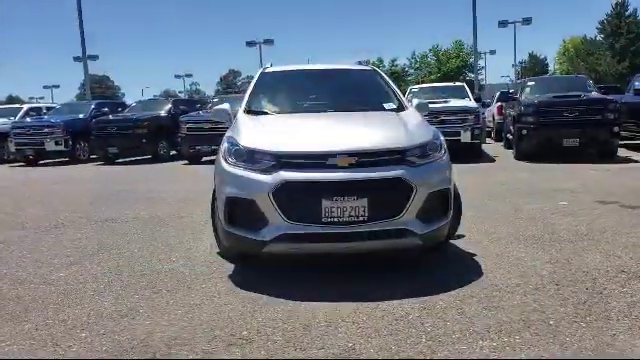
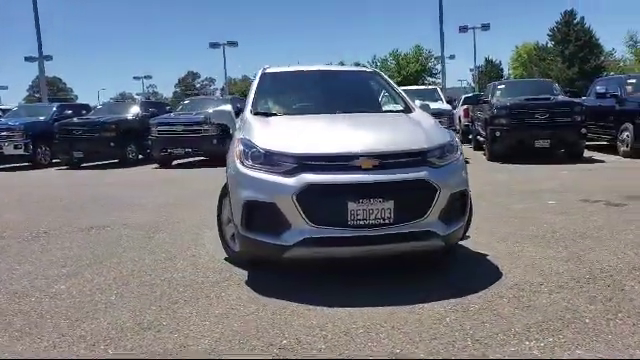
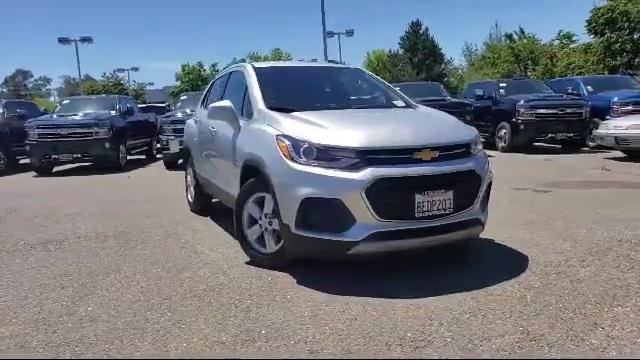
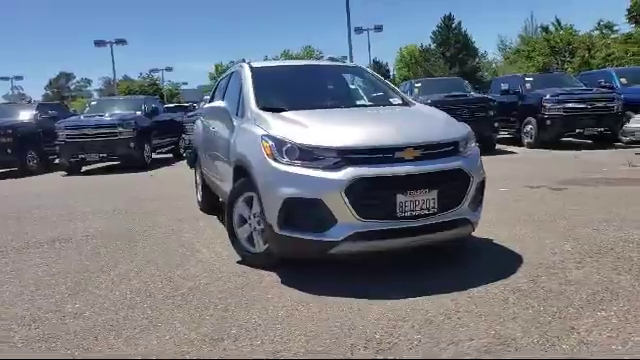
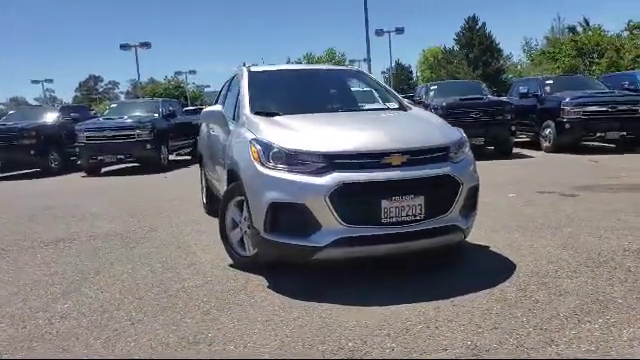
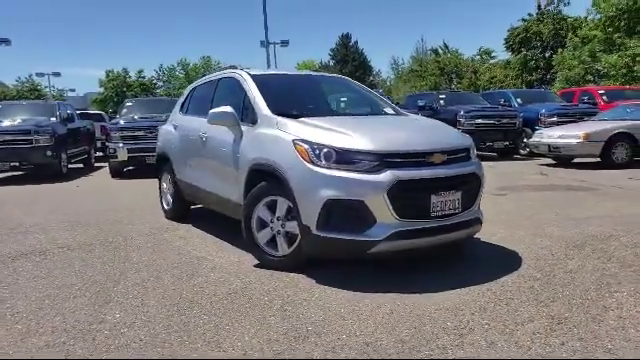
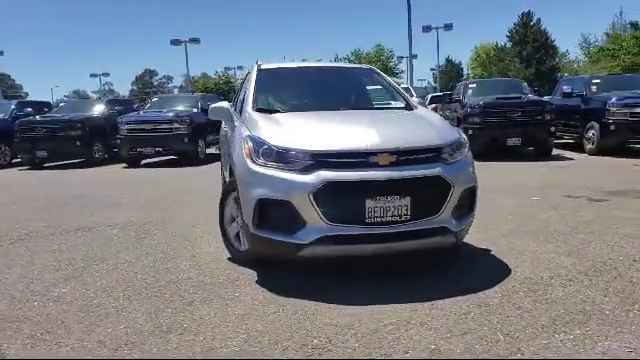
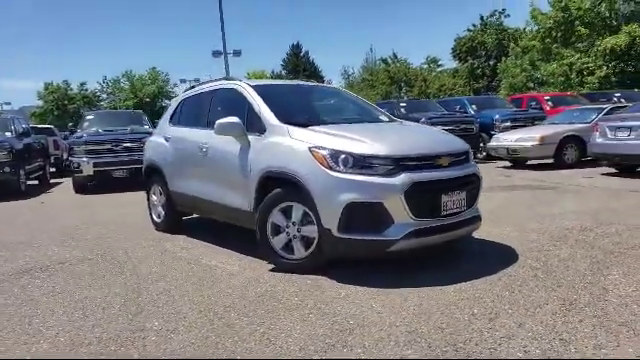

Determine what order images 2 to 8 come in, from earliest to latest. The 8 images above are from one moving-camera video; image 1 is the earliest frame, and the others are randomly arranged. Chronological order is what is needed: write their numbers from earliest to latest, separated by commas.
2, 7, 5, 4, 3, 6, 8
